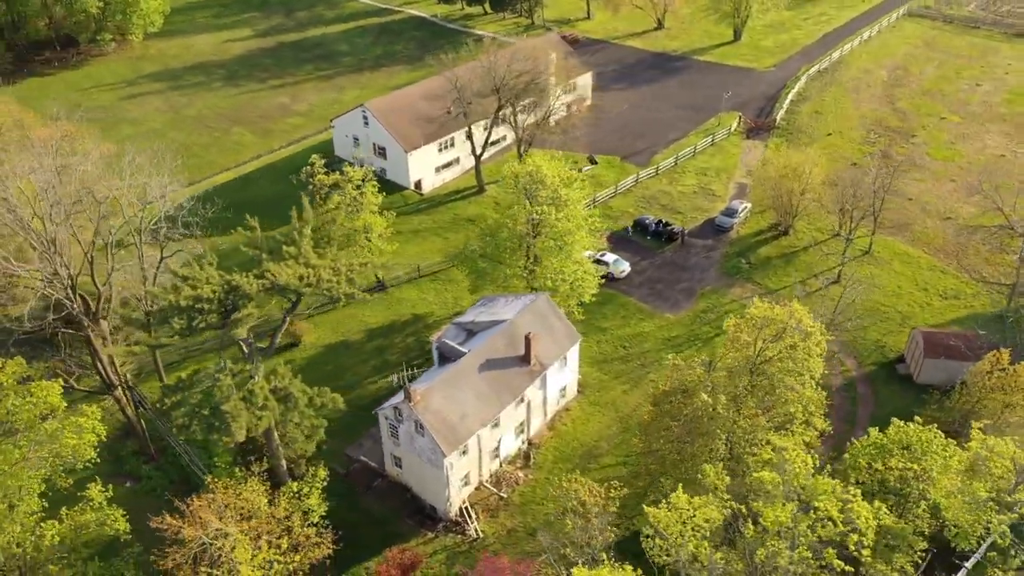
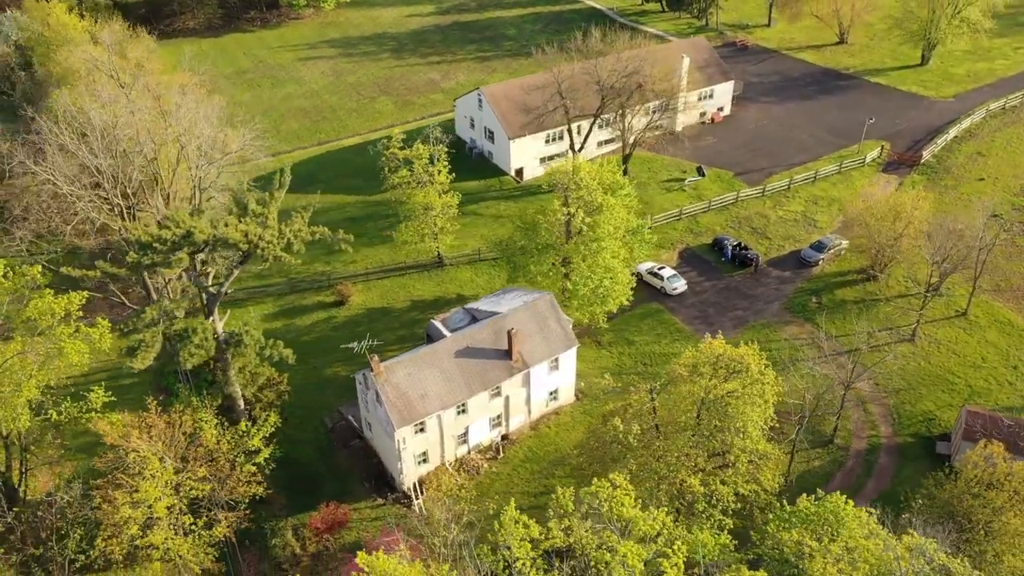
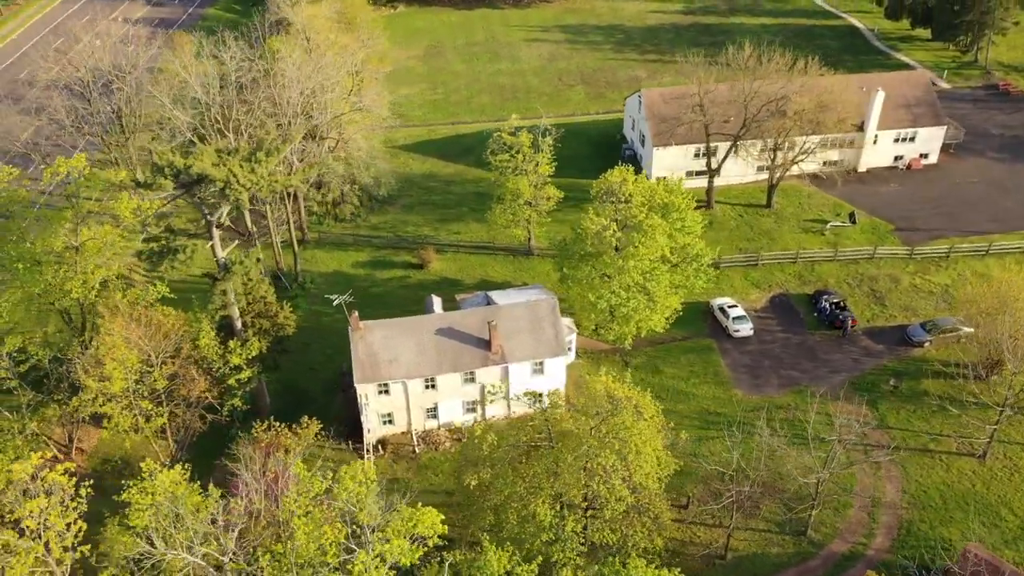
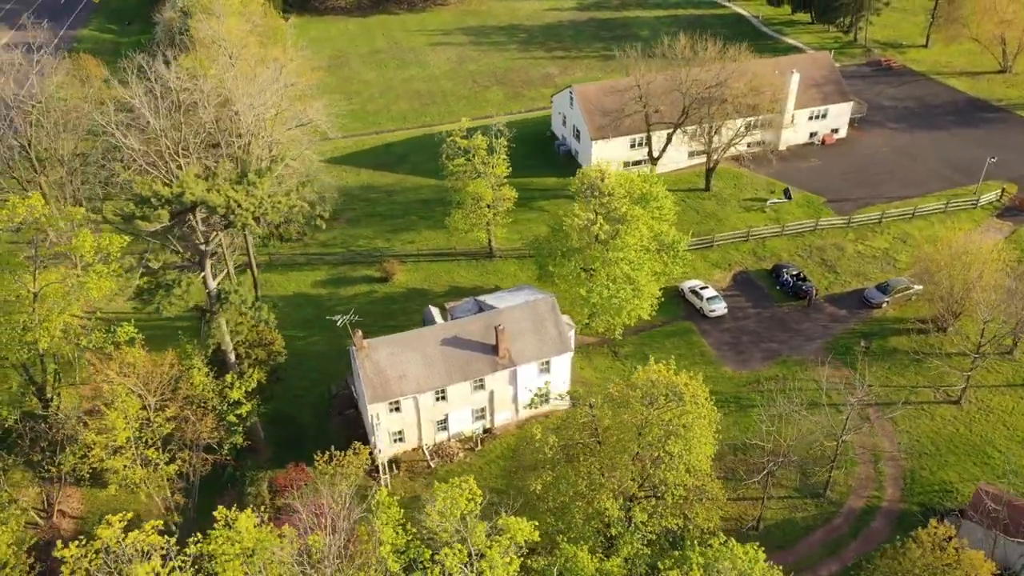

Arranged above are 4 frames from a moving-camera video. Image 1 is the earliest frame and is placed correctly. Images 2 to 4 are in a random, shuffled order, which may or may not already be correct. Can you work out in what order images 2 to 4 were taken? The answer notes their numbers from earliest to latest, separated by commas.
2, 4, 3
